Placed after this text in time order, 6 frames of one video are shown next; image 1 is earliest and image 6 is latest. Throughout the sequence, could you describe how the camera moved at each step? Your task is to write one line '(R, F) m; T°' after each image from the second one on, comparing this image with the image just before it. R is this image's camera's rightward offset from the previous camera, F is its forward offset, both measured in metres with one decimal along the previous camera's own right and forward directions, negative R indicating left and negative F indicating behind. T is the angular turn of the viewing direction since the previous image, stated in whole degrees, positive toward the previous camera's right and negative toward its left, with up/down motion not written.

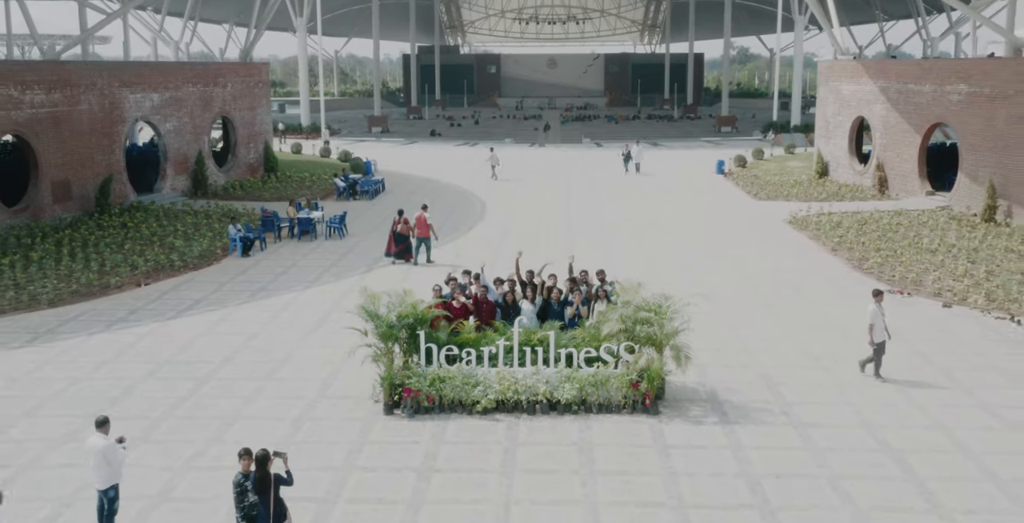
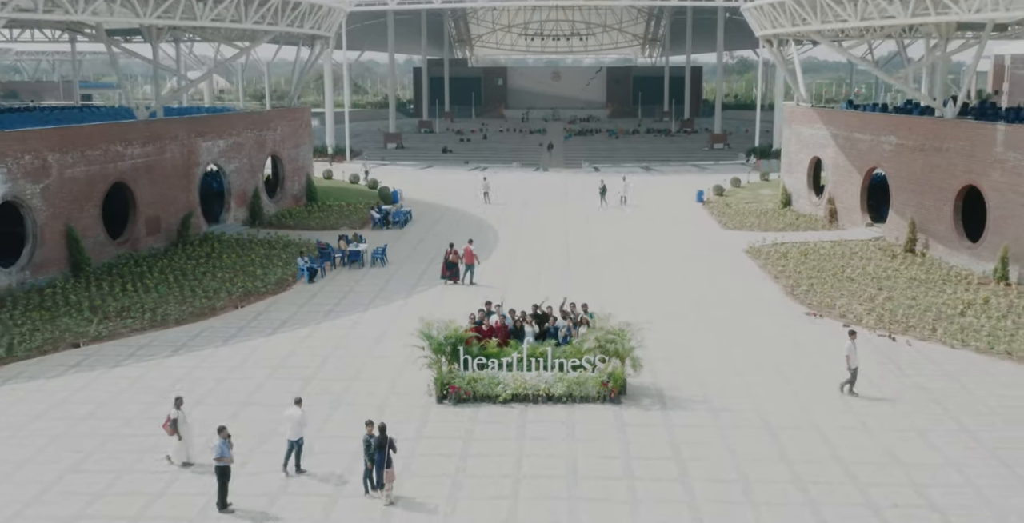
(-0.1, -4.6) m; 0°
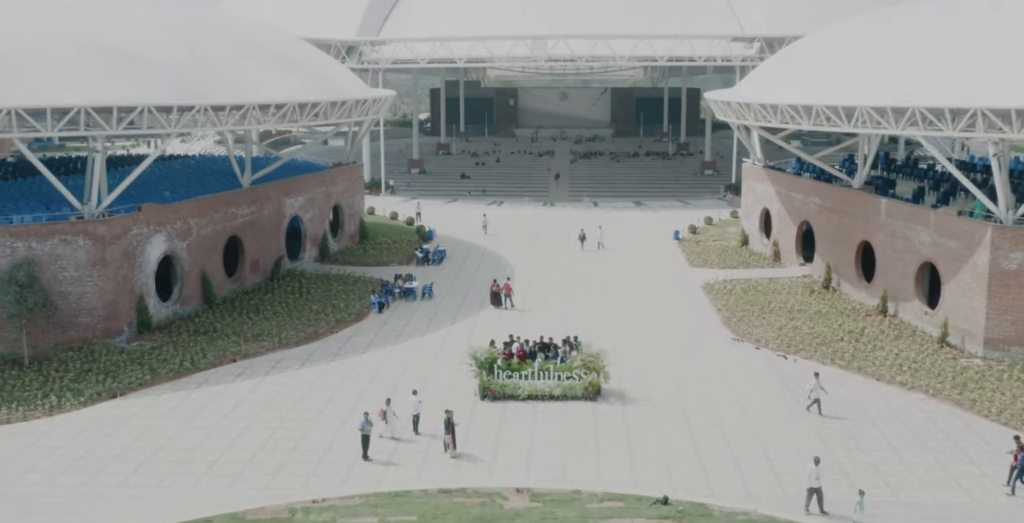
(-0.2, -8.2) m; -1°
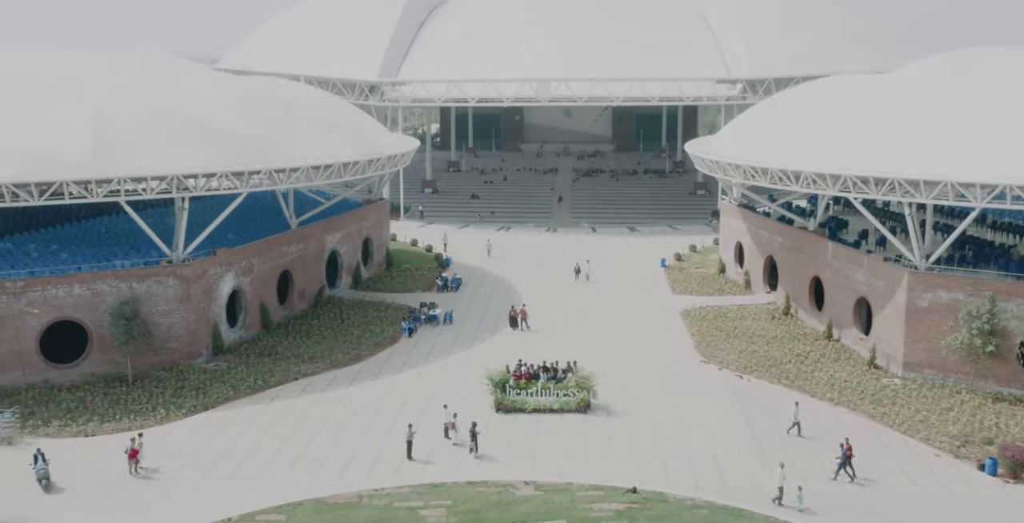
(-0.1, -6.0) m; 0°
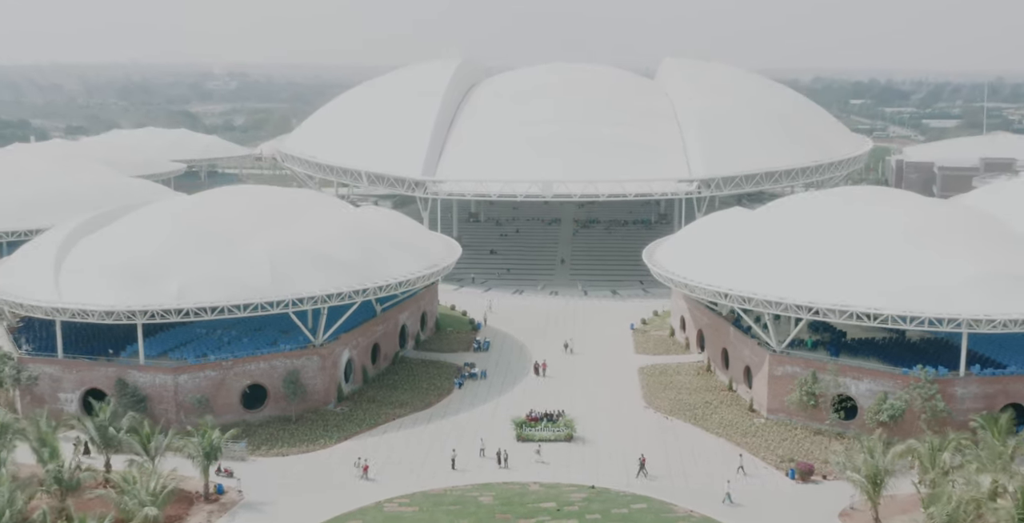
(-0.3, -19.7) m; 0°
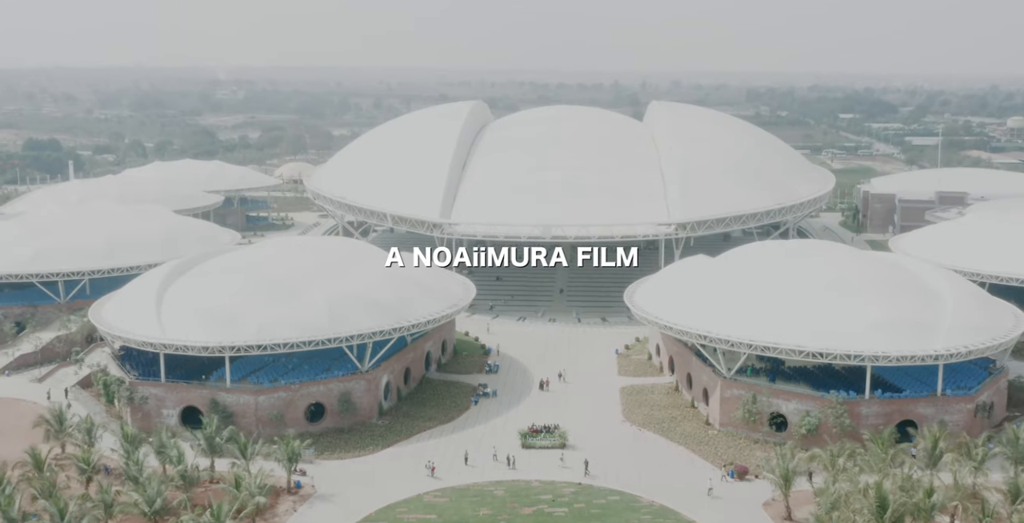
(-0.4, -13.7) m; 0°
